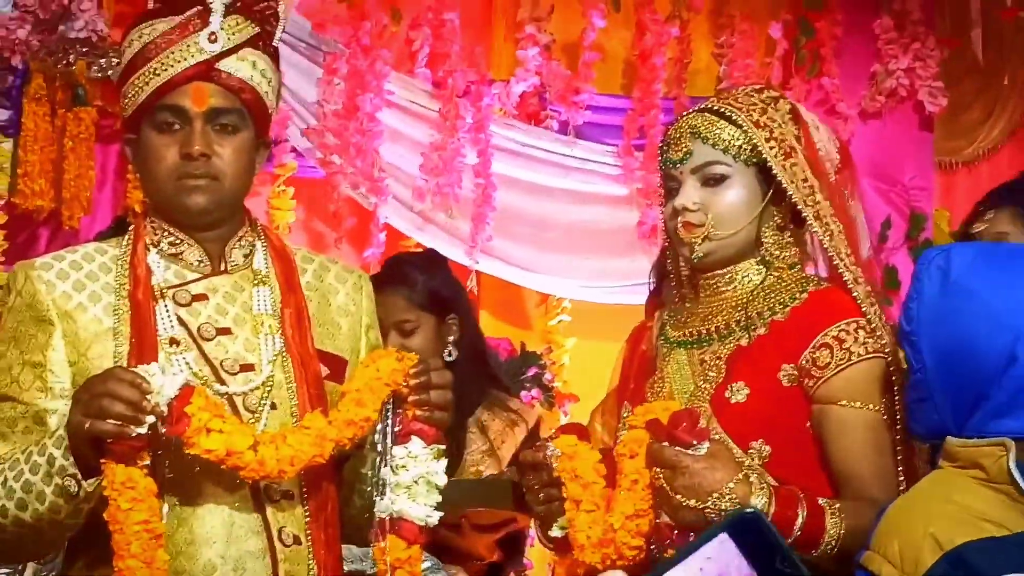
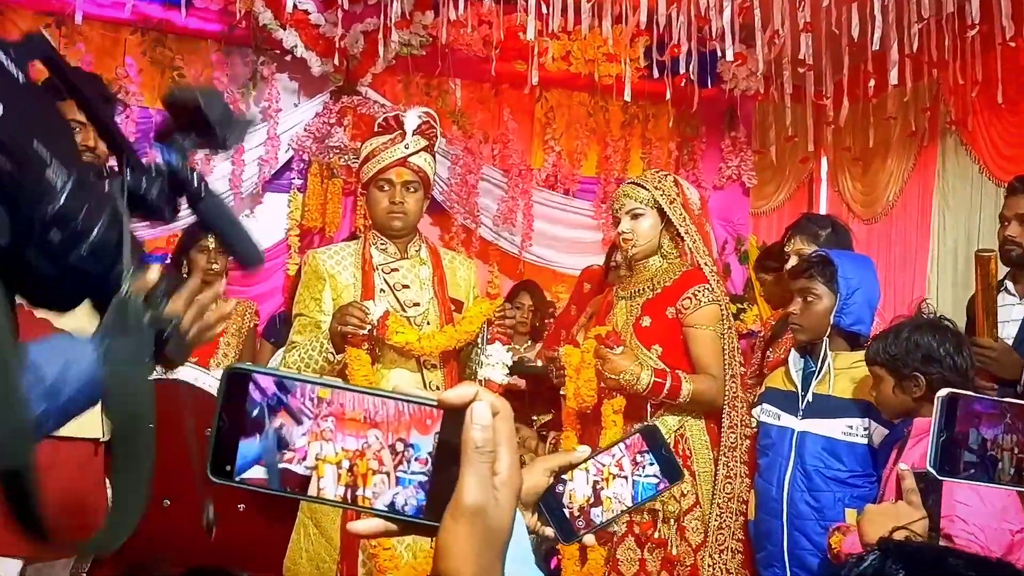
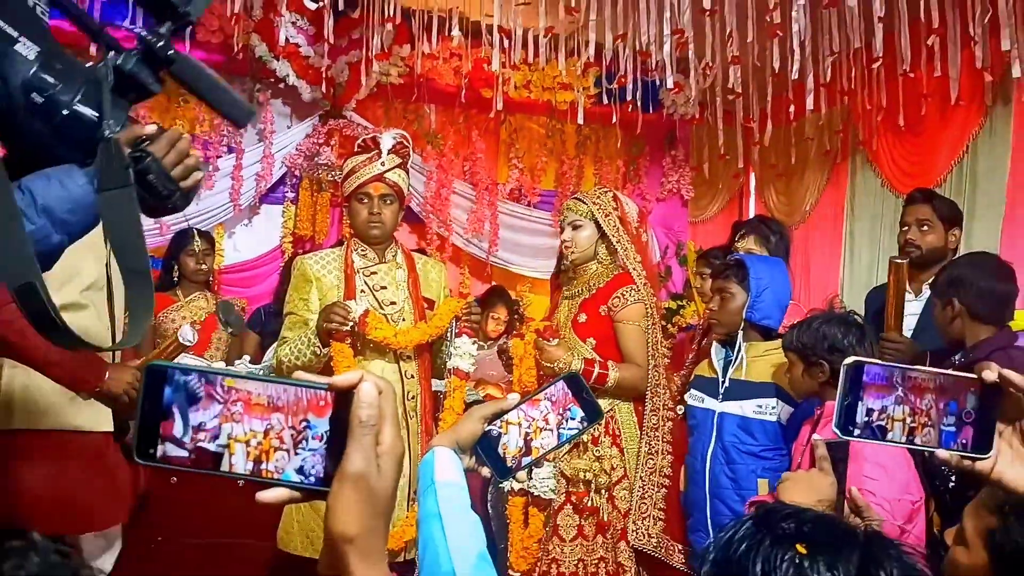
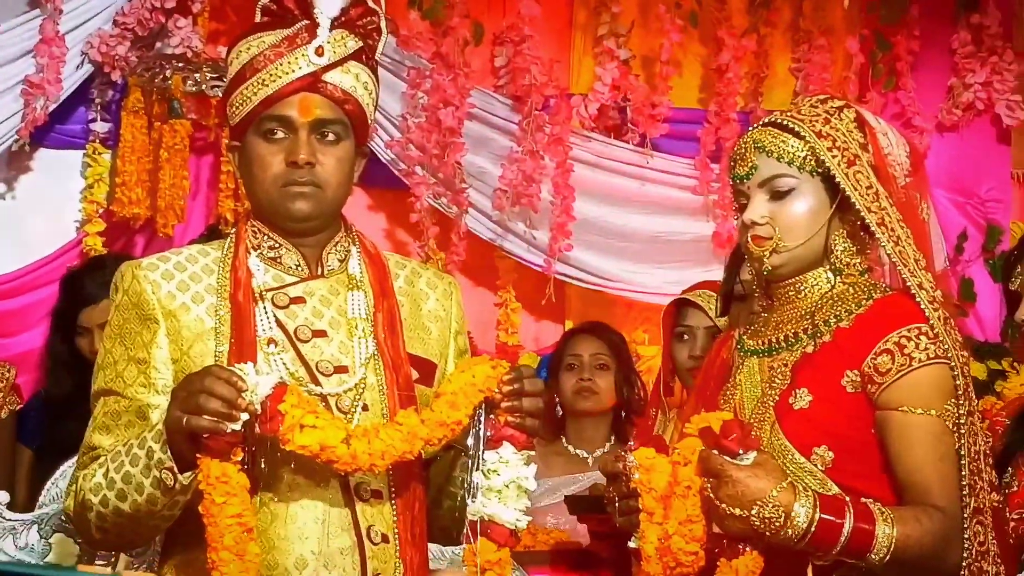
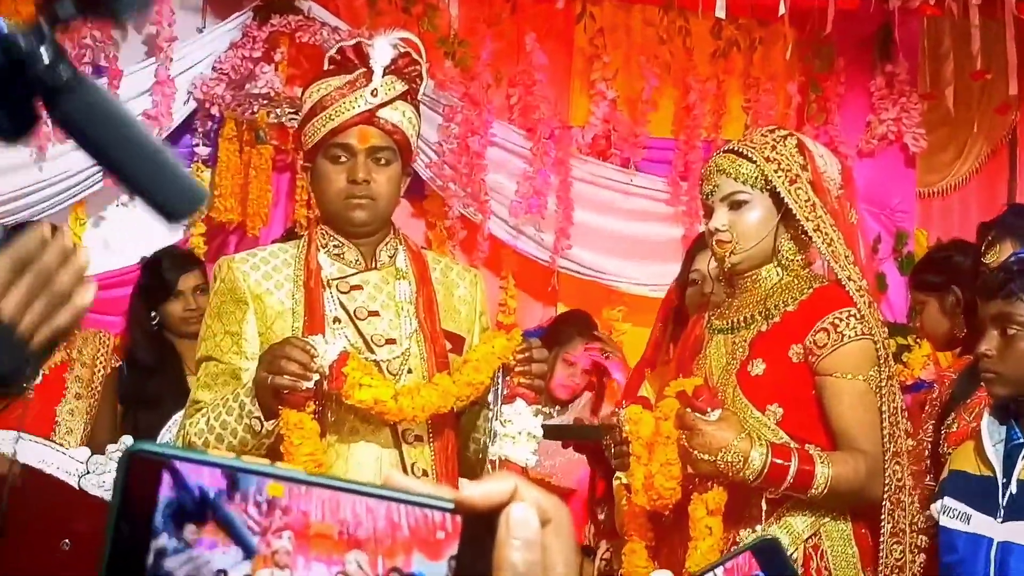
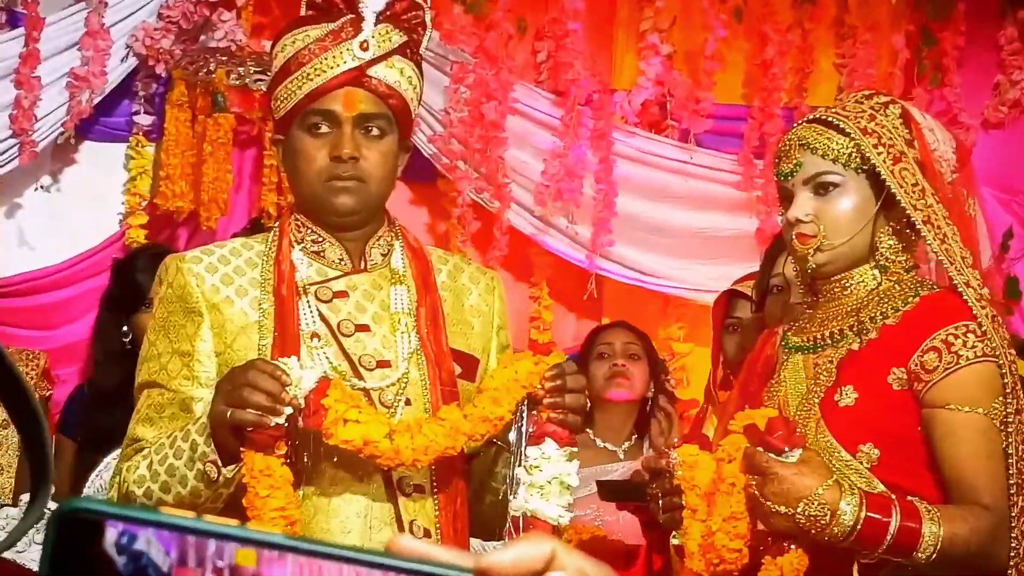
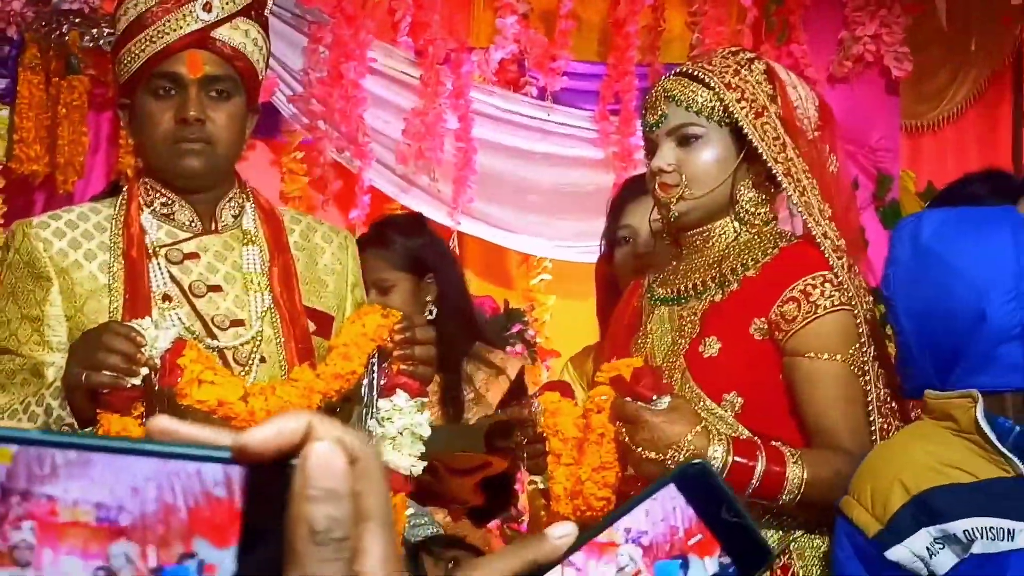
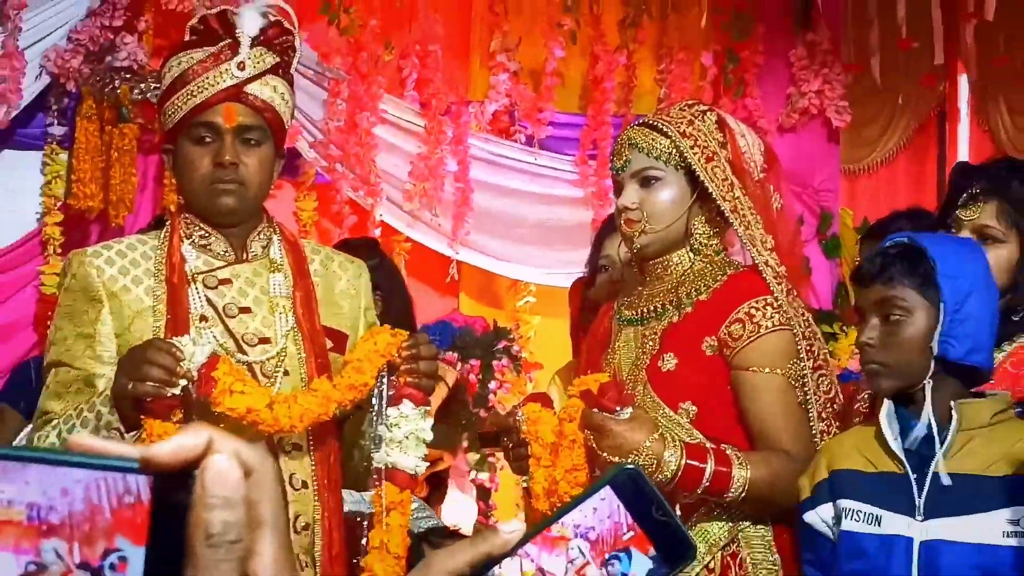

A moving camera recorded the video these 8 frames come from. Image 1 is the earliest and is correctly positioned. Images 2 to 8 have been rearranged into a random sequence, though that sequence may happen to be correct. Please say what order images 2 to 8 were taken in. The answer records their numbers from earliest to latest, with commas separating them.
7, 8, 3, 2, 5, 6, 4
